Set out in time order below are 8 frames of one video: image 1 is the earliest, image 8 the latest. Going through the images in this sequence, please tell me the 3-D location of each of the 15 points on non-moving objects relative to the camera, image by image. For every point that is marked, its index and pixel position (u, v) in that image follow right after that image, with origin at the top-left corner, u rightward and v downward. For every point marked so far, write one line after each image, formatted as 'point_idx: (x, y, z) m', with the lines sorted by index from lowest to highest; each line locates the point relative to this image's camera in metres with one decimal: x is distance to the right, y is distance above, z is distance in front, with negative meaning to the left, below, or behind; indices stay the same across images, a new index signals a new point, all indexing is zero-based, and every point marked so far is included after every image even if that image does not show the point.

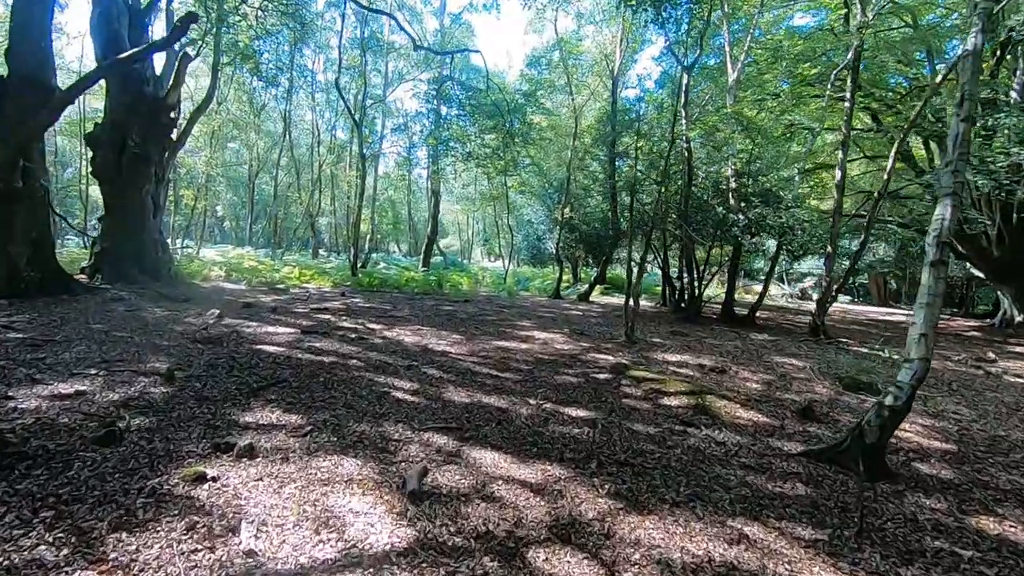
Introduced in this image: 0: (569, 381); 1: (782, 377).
0: (+0.5, -0.8, +4.5) m
1: (+2.8, -0.9, +5.5) m
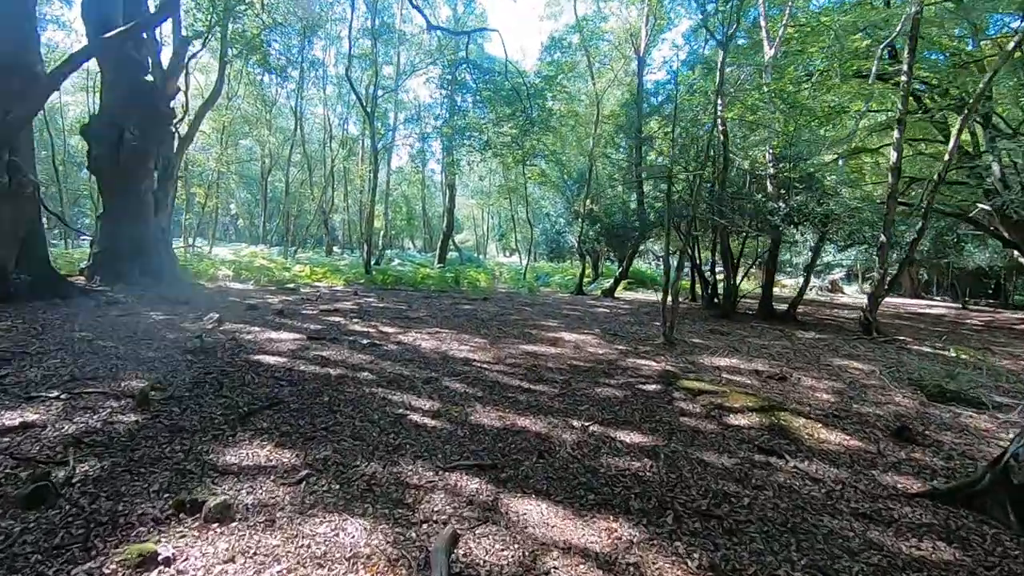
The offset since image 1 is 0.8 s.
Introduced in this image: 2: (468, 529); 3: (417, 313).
0: (+0.7, -0.8, +3.8) m
1: (+3.0, -0.9, +4.8) m
2: (-0.2, -0.8, +1.9) m
3: (-1.3, -0.3, +7.3) m
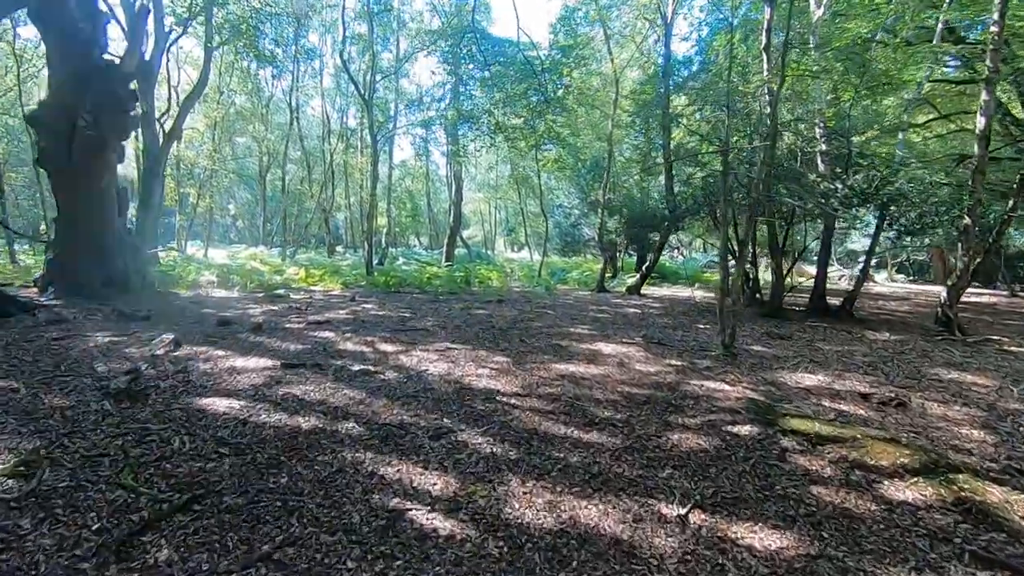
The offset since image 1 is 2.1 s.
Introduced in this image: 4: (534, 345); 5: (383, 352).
0: (+1.0, -0.8, +2.7) m
1: (+3.3, -0.8, +3.7) m
2: (0.0, -0.9, +0.8) m
3: (-1.0, -0.4, +6.2) m
4: (+0.2, -0.6, +5.2) m
5: (-1.1, -0.5, +4.4) m
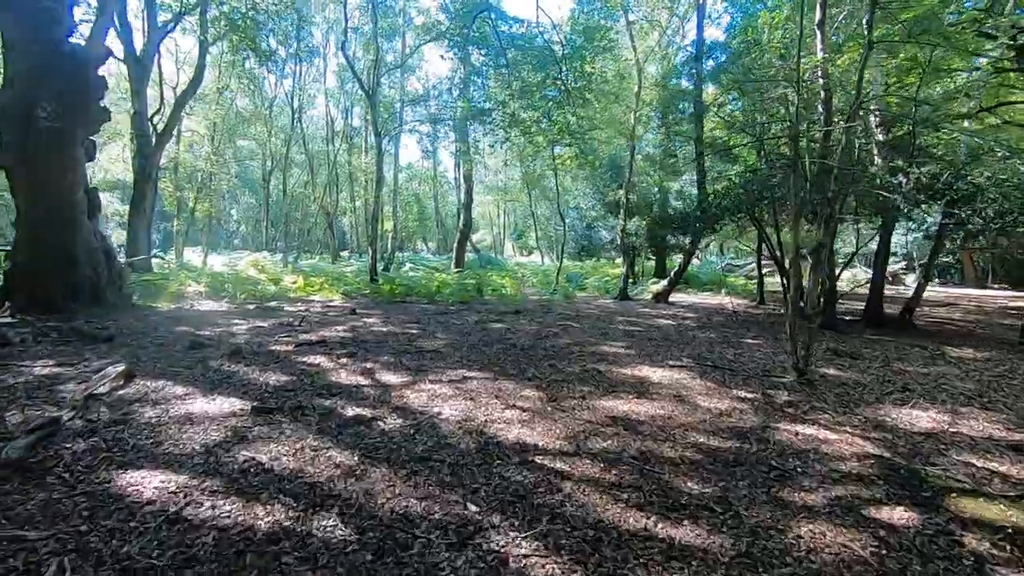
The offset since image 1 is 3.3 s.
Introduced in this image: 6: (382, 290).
0: (+1.2, -0.9, +1.8) m
1: (+3.5, -0.9, +2.7) m
2: (+0.2, -1.0, -0.1) m
3: (-0.8, -0.5, +5.4) m
4: (+0.4, -0.7, +4.3) m
5: (-0.9, -0.7, +3.6) m
6: (-2.3, 0.0, +9.6) m
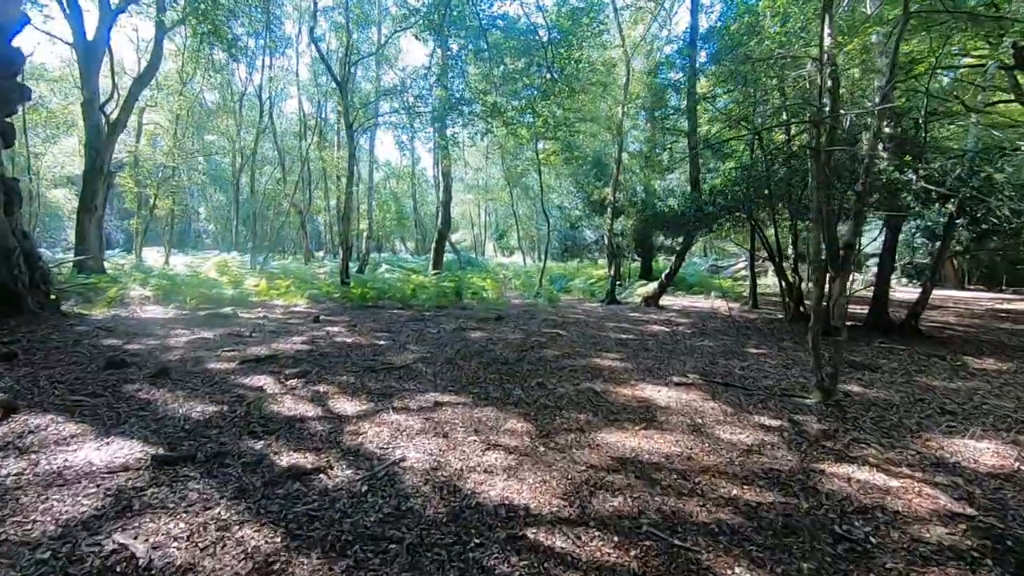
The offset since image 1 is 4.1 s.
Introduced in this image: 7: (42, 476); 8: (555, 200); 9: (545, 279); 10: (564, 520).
0: (+1.1, -0.9, +1.2) m
1: (+3.4, -1.0, +2.2) m
2: (+0.3, -1.1, -0.7) m
3: (-0.9, -0.6, +4.7) m
4: (+0.3, -0.7, +3.7) m
5: (-0.9, -0.7, +2.9) m
6: (-2.6, -0.1, +8.8) m
7: (-1.8, -0.7, +2.1) m
8: (+1.3, +2.6, +16.2) m
9: (+0.8, +0.2, +12.9) m
10: (+0.2, -0.8, +1.9) m
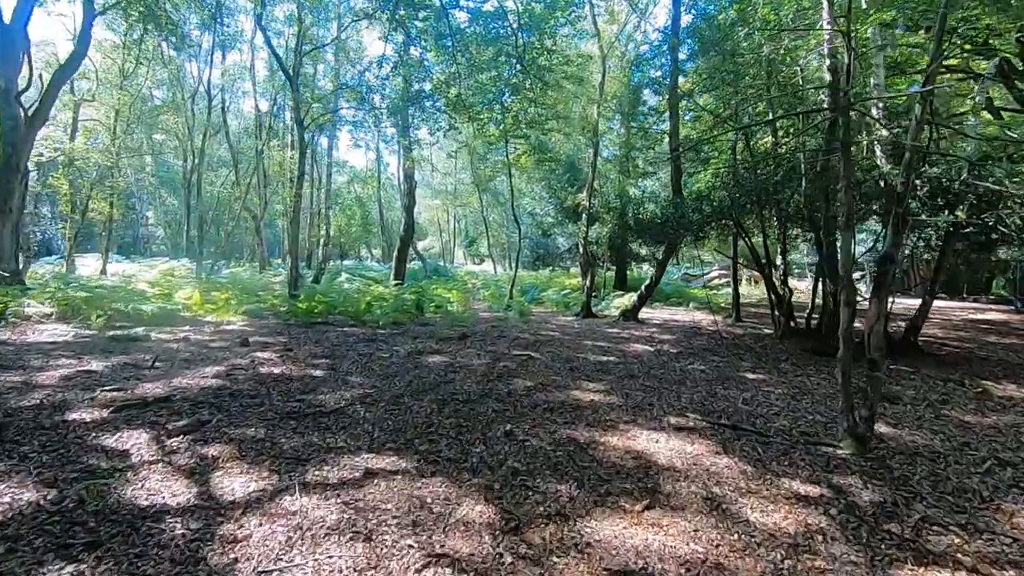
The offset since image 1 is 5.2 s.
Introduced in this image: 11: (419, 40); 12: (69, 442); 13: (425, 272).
0: (+1.0, -1.0, +0.4) m
1: (+3.3, -1.1, +1.5) m
2: (+0.3, -1.1, -1.6) m
3: (-1.2, -0.7, +3.8) m
4: (+0.1, -0.9, +2.8) m
5: (-1.1, -0.8, +2.0) m
6: (-3.1, -0.3, +7.9) m
7: (-1.9, -0.8, +1.1) m
8: (+0.4, +2.4, +15.4) m
9: (+0.1, 0.0, +12.1) m
10: (+0.1, -0.9, +1.1) m
11: (-1.3, +3.5, +7.6) m
12: (-2.2, -0.7, +2.7) m
13: (-2.5, +0.5, +15.4) m
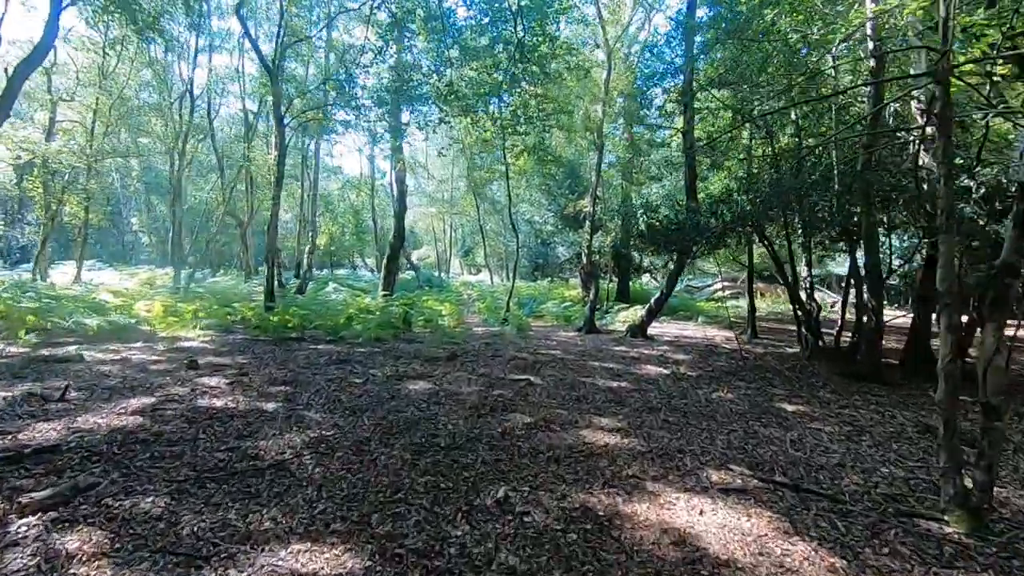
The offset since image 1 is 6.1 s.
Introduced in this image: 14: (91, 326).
0: (+1.0, -1.1, -0.3) m
1: (+3.3, -1.1, +0.8) m
2: (+0.3, -1.1, -2.3) m
3: (-1.2, -0.8, +3.0) m
4: (+0.1, -0.9, +2.0) m
5: (-1.1, -0.9, +1.2) m
6: (-3.2, -0.4, +7.1) m
7: (-2.0, -0.9, +0.3) m
8: (+0.4, +2.0, +14.7) m
9: (0.0, -0.3, +11.3) m
10: (+0.1, -1.0, +0.3) m
11: (-1.3, +3.4, +6.9) m
12: (-2.2, -0.8, +1.9) m
13: (-2.6, +0.2, +14.6) m
14: (-4.8, -0.4, +6.1) m
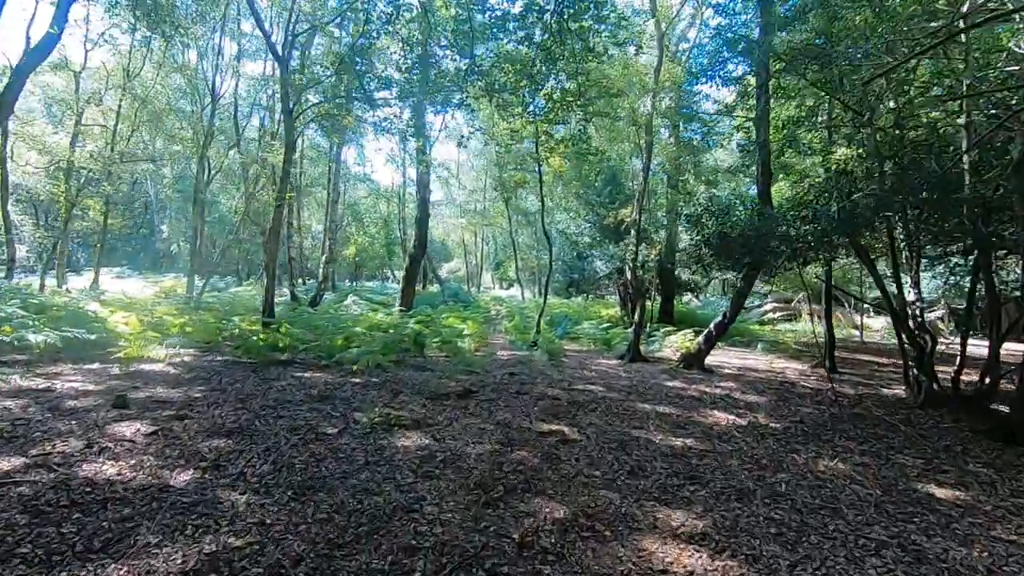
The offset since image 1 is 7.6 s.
0: (+0.9, -1.1, -1.6) m
1: (+3.2, -1.2, -0.7) m
2: (0.0, -1.1, -3.6) m
3: (-1.2, -0.9, +1.9) m
4: (+0.1, -1.0, +0.8) m
5: (-1.2, -0.9, +0.1) m
6: (-2.8, -0.6, +6.0) m
7: (-2.0, -0.8, -0.8) m
8: (+1.2, +1.6, +13.5) m
9: (+0.6, -0.6, +10.1) m
10: (0.0, -1.0, -0.9) m
11: (-0.9, +3.2, +5.9) m
12: (-2.2, -0.8, +0.8) m
13: (-1.8, -0.2, +13.6) m
14: (-4.5, -0.5, +5.2) m
